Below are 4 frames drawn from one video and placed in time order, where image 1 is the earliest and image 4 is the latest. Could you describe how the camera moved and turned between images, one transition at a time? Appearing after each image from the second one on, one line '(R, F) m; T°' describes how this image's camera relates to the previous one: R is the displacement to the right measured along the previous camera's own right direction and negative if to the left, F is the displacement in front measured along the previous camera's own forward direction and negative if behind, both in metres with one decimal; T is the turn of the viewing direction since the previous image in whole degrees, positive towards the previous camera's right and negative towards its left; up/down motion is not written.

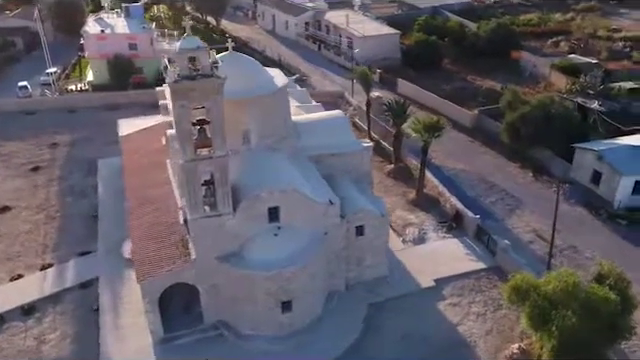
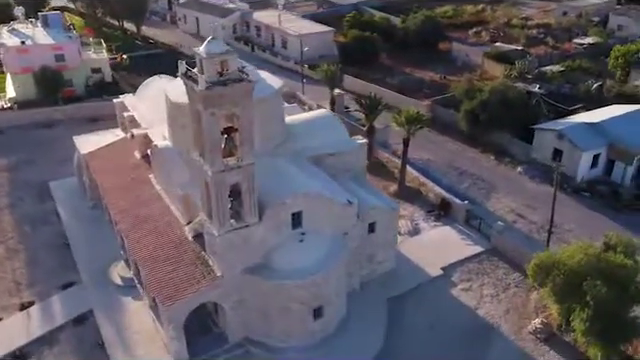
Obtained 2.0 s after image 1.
(-4.5, +0.9) m; +10°
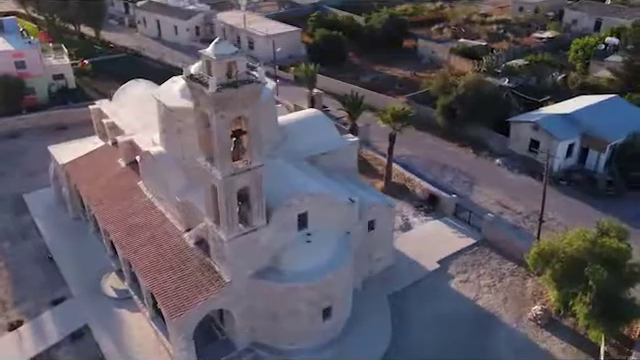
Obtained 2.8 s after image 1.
(-1.9, +0.2) m; +5°
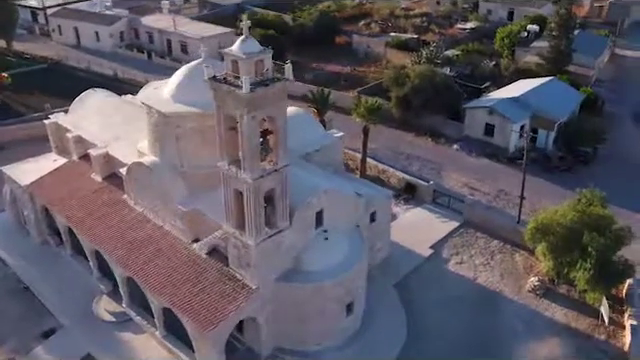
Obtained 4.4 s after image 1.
(-3.9, +0.5) m; +9°
